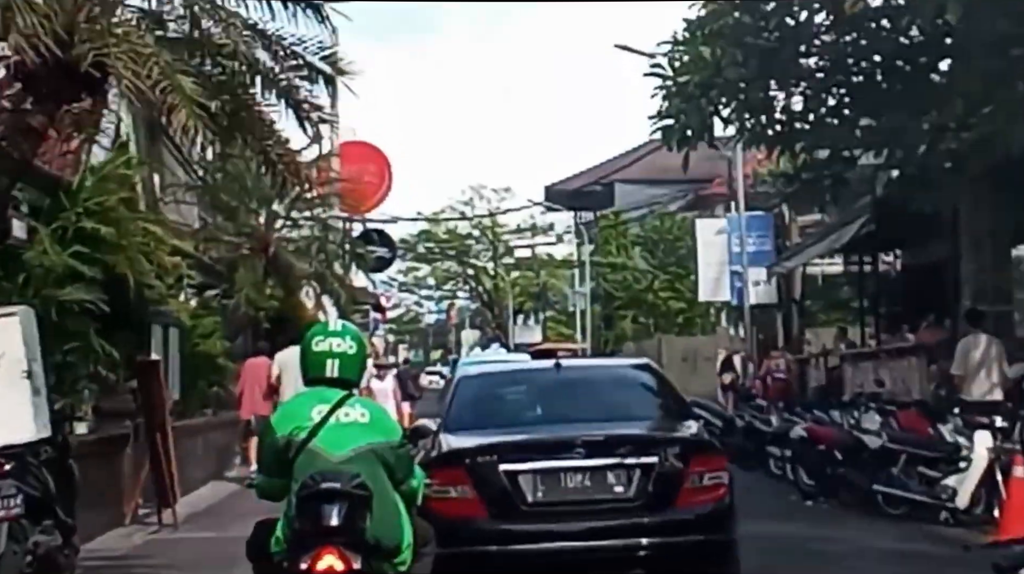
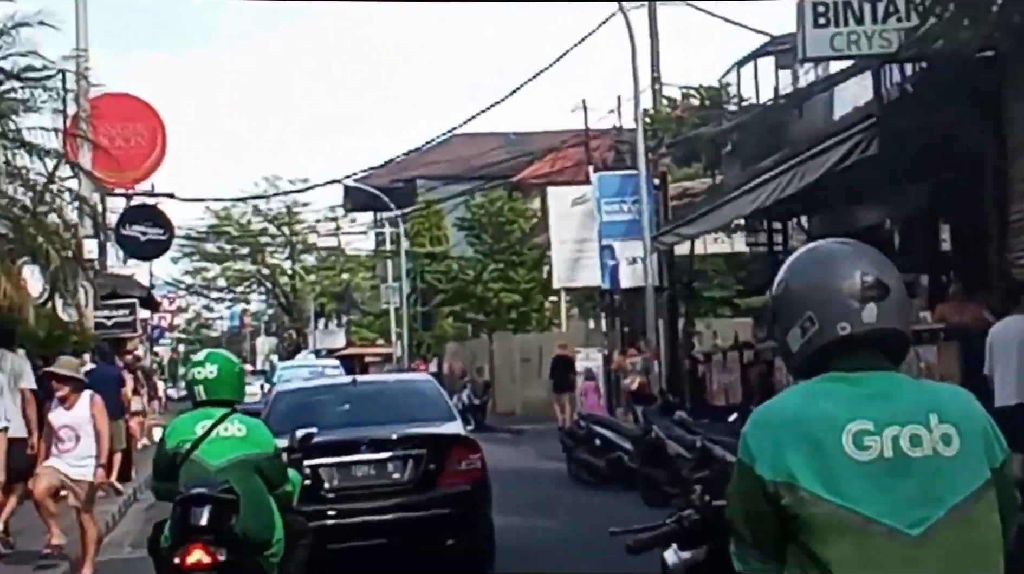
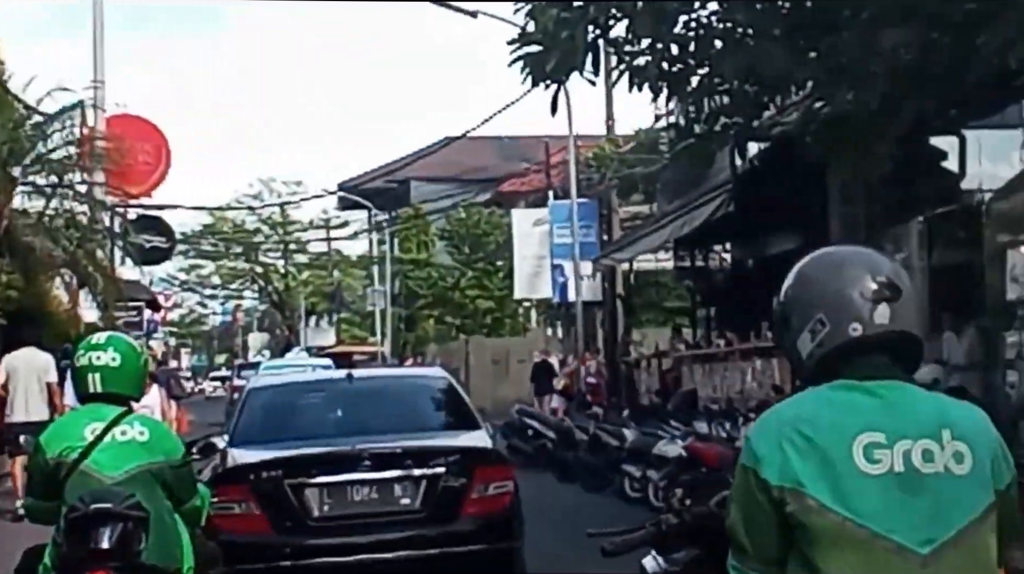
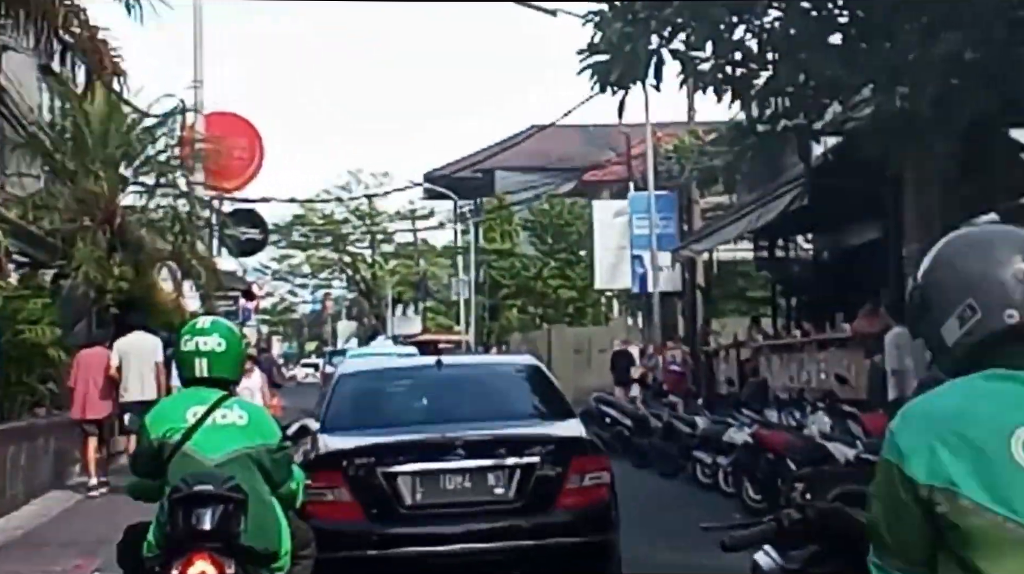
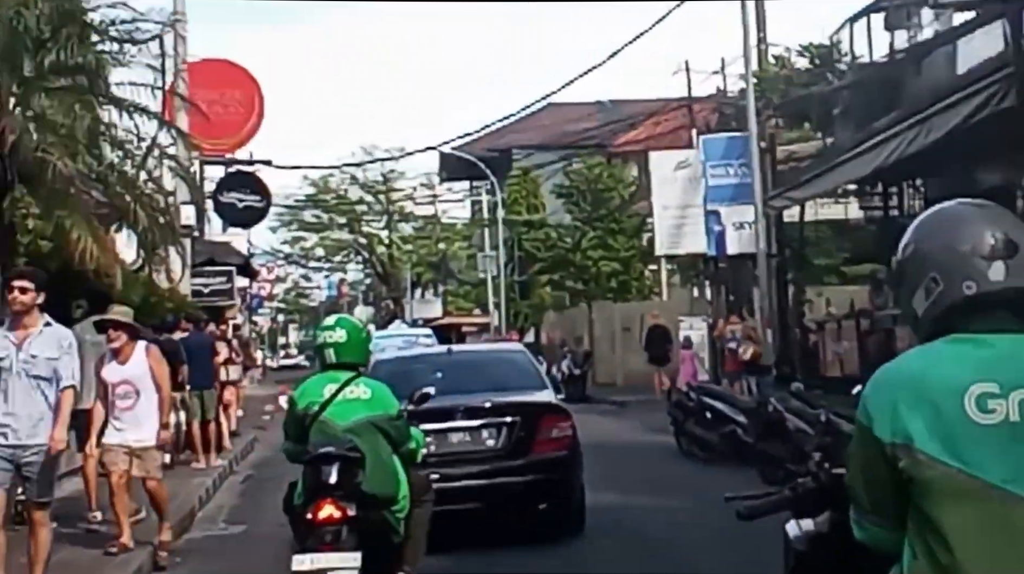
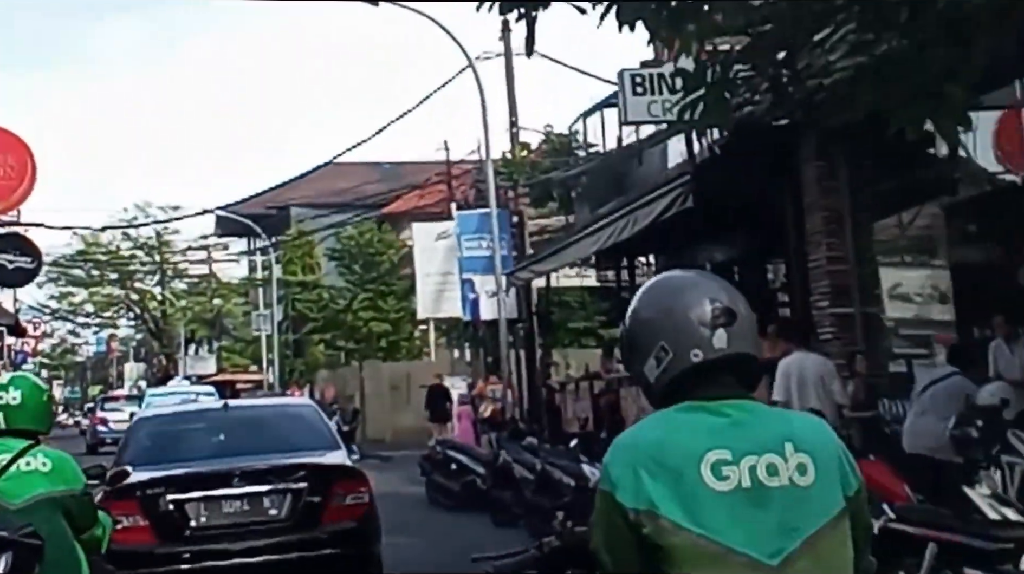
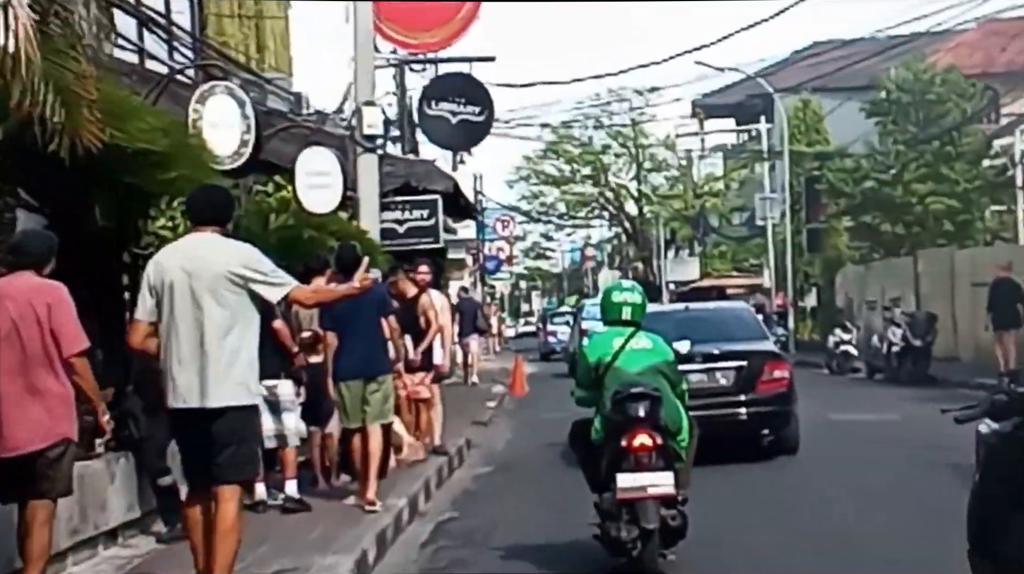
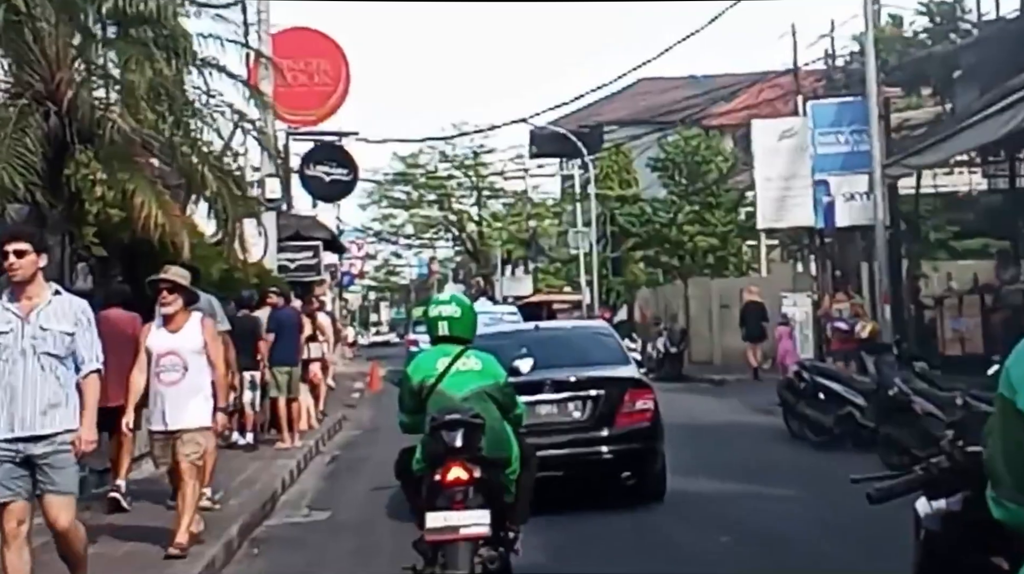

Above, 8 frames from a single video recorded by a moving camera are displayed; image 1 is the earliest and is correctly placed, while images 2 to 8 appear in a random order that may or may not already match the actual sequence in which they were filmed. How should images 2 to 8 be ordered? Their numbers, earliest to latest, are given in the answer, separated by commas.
4, 3, 6, 2, 5, 8, 7
